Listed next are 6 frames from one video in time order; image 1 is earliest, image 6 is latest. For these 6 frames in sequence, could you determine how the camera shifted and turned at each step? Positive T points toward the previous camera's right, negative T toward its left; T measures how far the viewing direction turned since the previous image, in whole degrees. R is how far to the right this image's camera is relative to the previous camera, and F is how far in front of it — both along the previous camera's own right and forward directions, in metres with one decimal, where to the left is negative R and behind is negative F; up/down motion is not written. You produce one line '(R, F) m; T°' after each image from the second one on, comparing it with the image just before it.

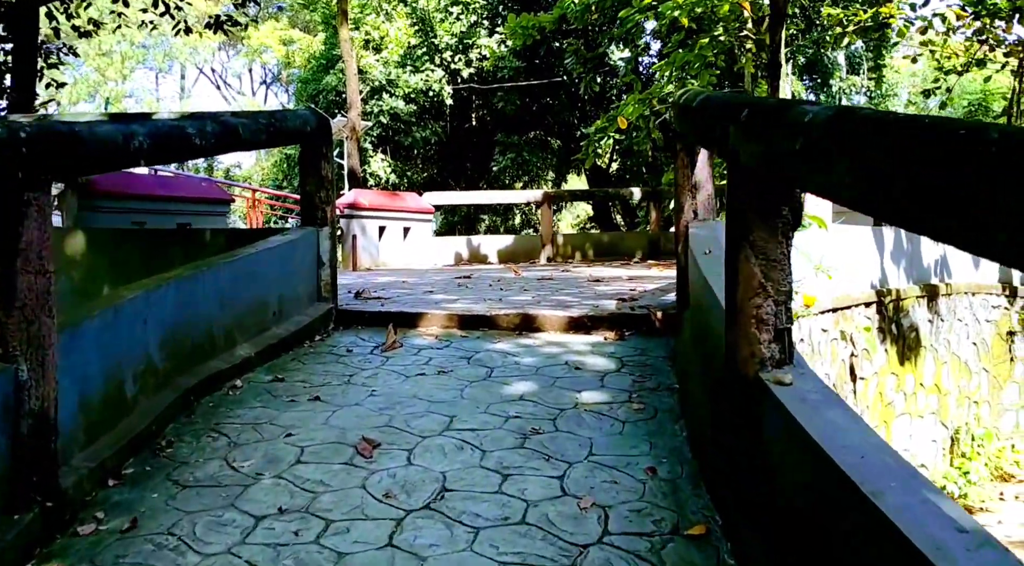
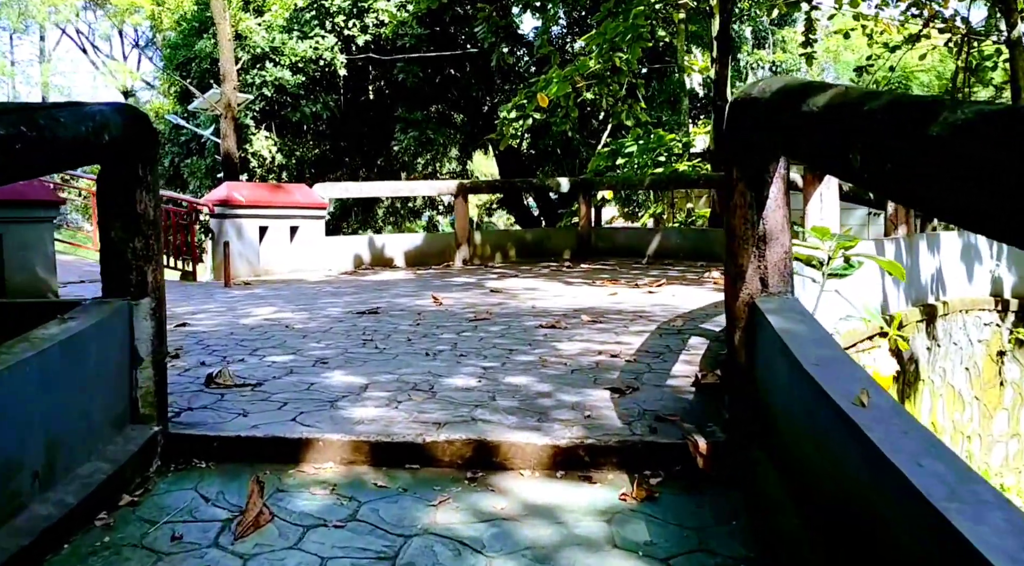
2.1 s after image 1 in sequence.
(-0.1, +1.7) m; +6°
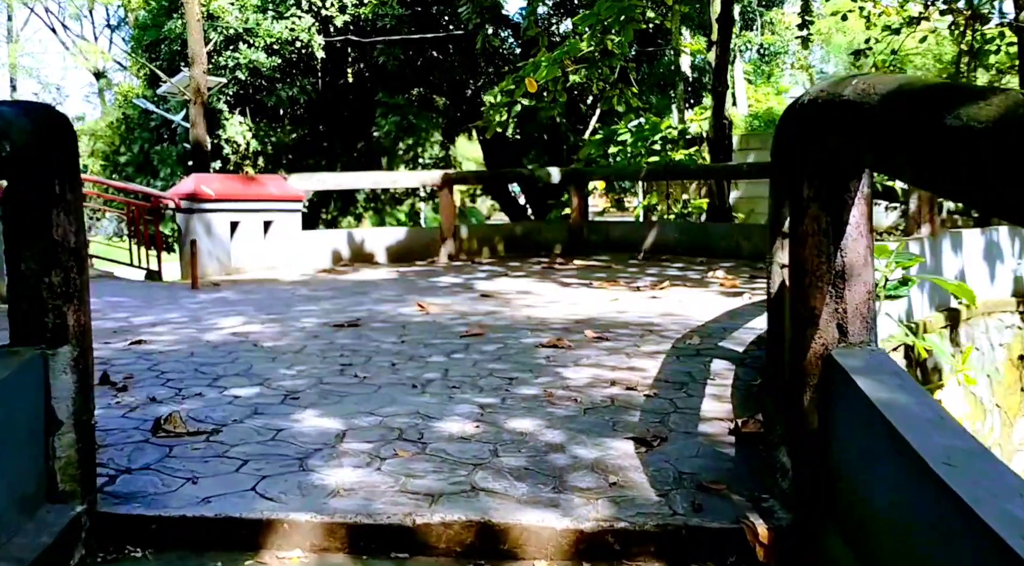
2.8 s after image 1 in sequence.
(-0.1, +0.5) m; +1°
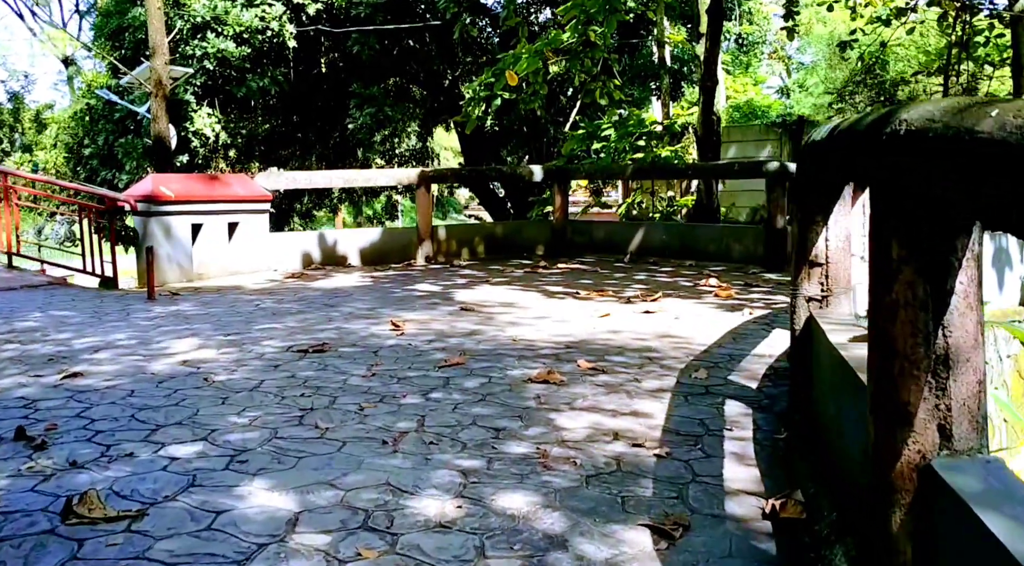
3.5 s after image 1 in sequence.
(0.0, +0.5) m; +1°
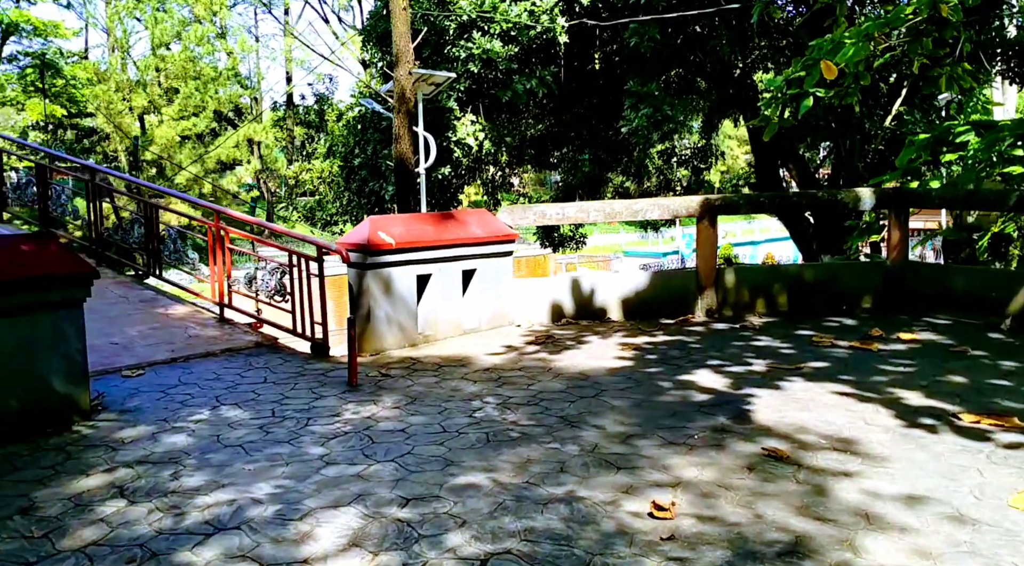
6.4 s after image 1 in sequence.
(-0.2, +2.1) m; -17°
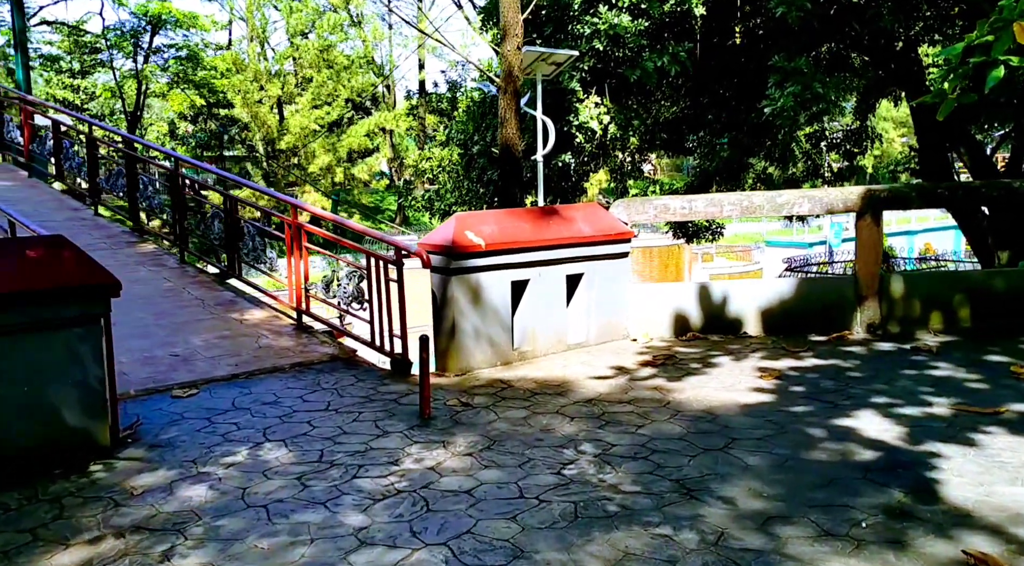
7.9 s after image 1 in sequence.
(+0.1, +1.1) m; -8°
